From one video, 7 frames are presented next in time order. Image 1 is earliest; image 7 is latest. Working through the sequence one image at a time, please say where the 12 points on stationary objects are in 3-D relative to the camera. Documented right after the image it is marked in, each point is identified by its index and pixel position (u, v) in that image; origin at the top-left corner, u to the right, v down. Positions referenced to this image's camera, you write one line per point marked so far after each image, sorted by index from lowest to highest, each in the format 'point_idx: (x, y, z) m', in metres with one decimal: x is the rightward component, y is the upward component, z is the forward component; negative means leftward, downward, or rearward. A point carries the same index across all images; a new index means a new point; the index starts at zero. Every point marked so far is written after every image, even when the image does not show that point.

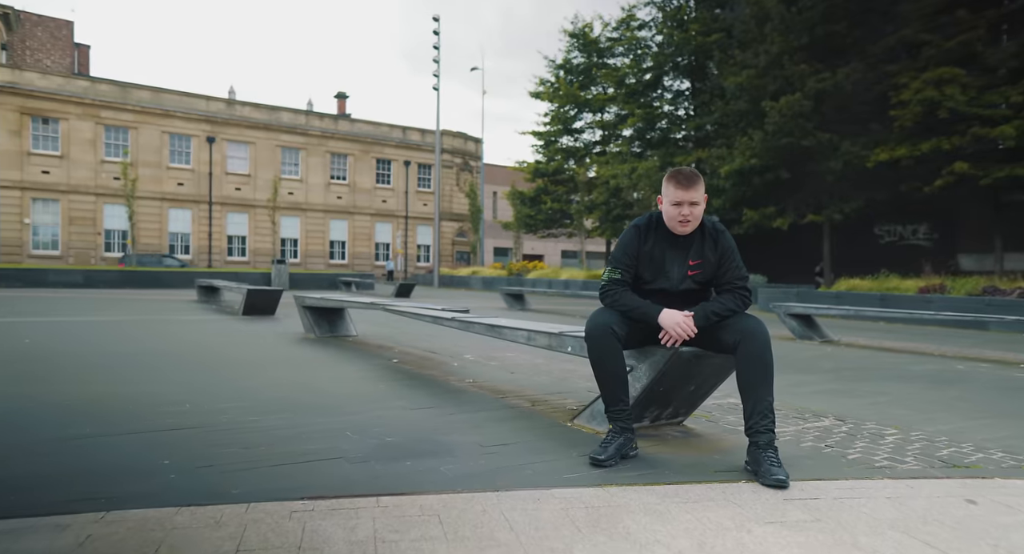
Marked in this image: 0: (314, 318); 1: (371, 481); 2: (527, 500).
0: (-3.2, -0.7, +9.2) m
1: (-0.7, -1.0, +2.8) m
2: (+0.1, -1.0, +2.5) m
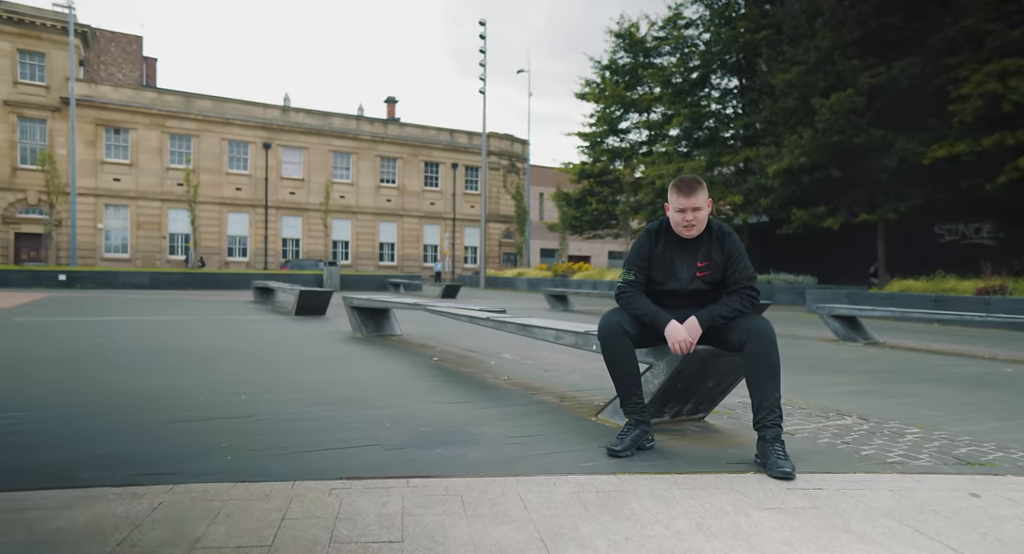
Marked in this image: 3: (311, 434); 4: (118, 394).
0: (-2.5, -0.7, +9.7) m
1: (-0.6, -1.0, +3.1) m
2: (+0.1, -1.0, +2.7) m
3: (-1.3, -1.0, +3.7) m
4: (-3.4, -1.0, +4.9) m
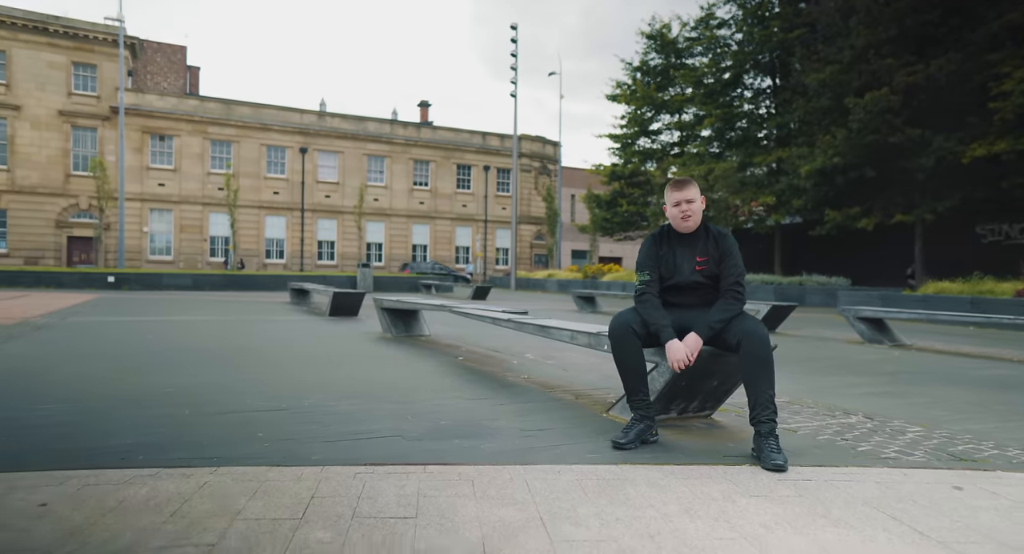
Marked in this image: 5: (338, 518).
0: (-2.1, -0.7, +10.0) m
1: (-0.5, -1.0, +3.3) m
2: (+0.2, -1.0, +2.9) m
3: (-1.2, -1.0, +4.0) m
4: (-3.2, -1.0, +5.3) m
5: (-0.7, -1.0, +2.3) m
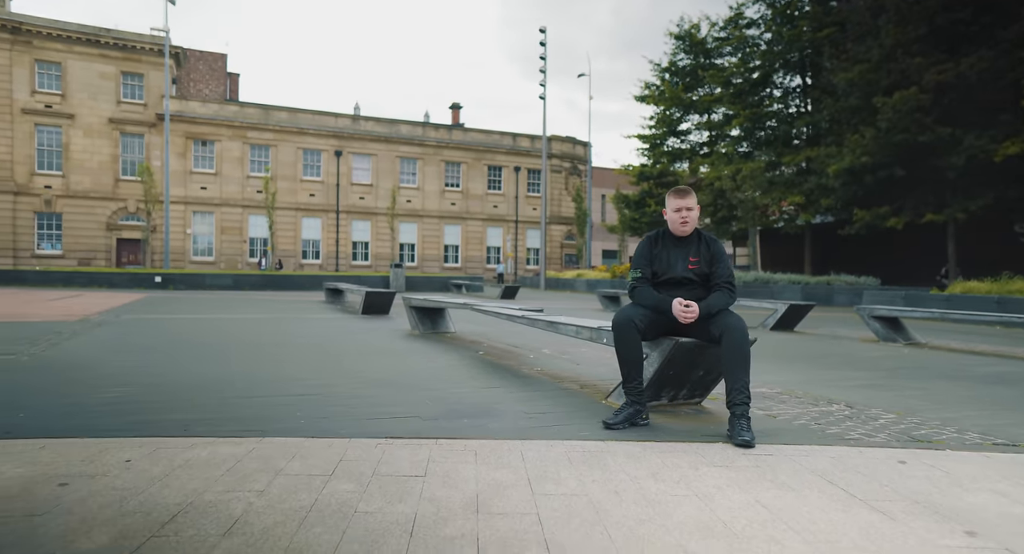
0: (-1.7, -0.7, +10.6) m
1: (-0.5, -1.0, +3.8) m
2: (+0.2, -1.0, +3.3) m
3: (-1.1, -1.0, +4.5) m
4: (-3.1, -1.0, +5.9) m
5: (-0.7, -1.0, +2.8) m
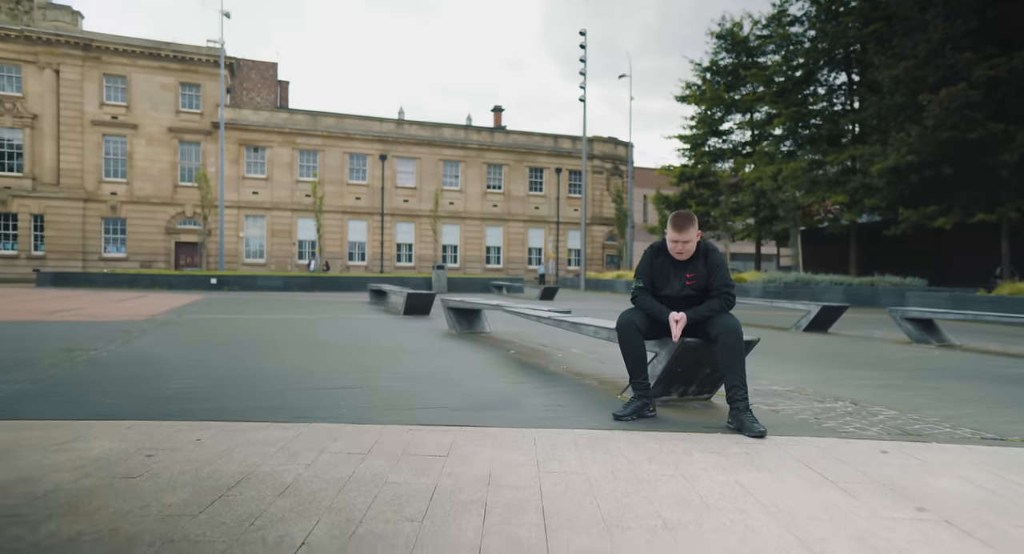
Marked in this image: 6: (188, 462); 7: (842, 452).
0: (-1.1, -0.7, +11.1) m
1: (-0.4, -1.0, +4.2) m
2: (+0.3, -1.0, +3.7) m
3: (-1.0, -1.0, +4.9) m
4: (-2.8, -1.1, +6.5) m
5: (-0.7, -1.0, +3.3) m
6: (-1.7, -1.0, +3.1) m
7: (+1.8, -1.0, +3.1) m
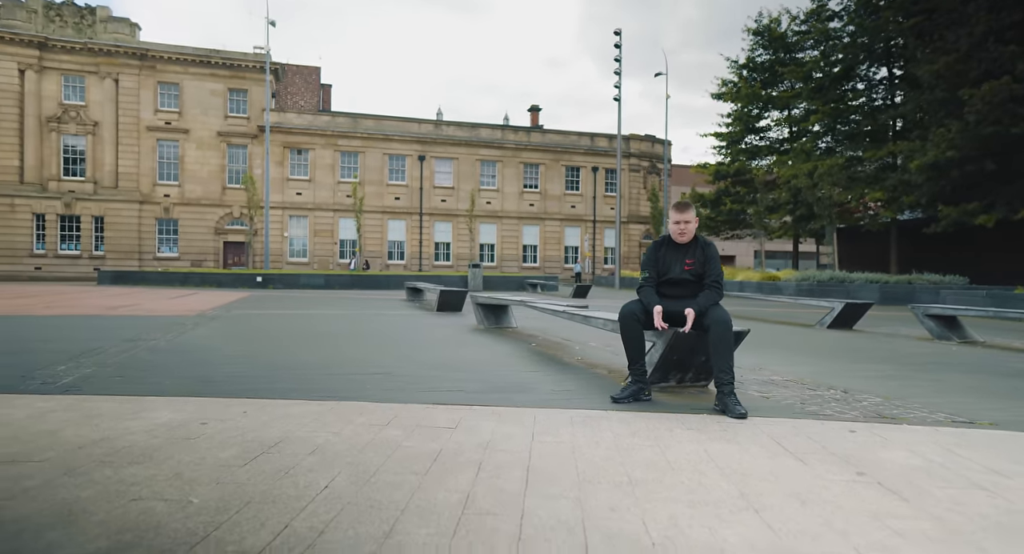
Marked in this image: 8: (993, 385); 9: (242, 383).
0: (-0.6, -0.7, +11.5) m
1: (-0.3, -1.0, +4.6) m
2: (+0.3, -1.0, +4.1) m
3: (-0.8, -1.0, +5.4) m
4: (-2.6, -1.0, +7.1) m
5: (-0.7, -1.0, +3.7) m
6: (-1.7, -0.9, +3.6) m
7: (+1.8, -0.9, +3.4) m
8: (+4.2, -0.9, +5.0) m
9: (-2.5, -1.0, +5.3) m
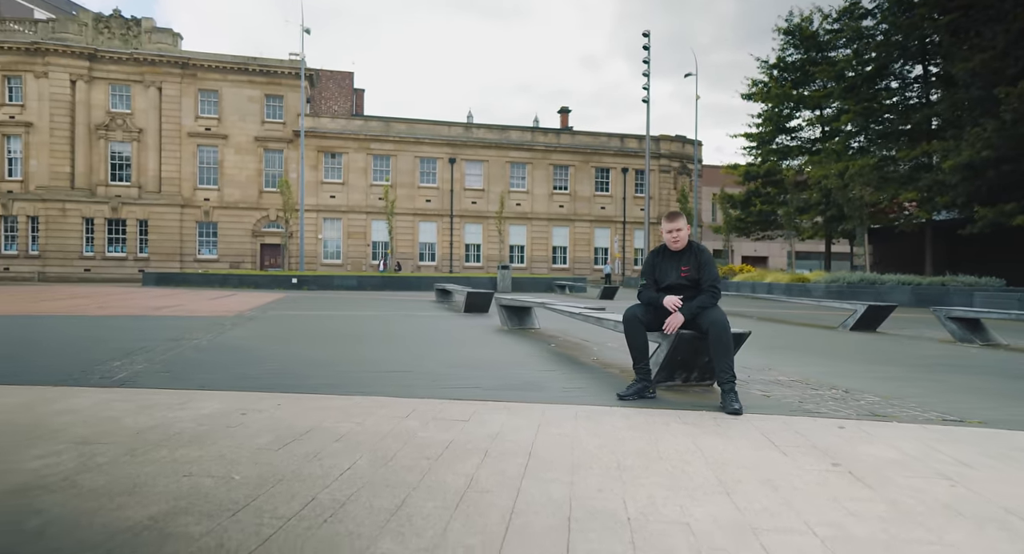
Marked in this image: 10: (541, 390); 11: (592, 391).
0: (-0.1, -0.7, +11.8) m
1: (-0.2, -1.0, +4.9) m
2: (+0.4, -1.0, +4.4) m
3: (-0.7, -1.0, +5.7) m
4: (-2.3, -1.0, +7.5) m
5: (-0.6, -1.0, +4.0) m
6: (-1.7, -1.0, +4.0) m
7: (+1.8, -0.9, +3.6) m
8: (+4.3, -1.0, +5.0) m
9: (-2.3, -1.0, +5.8) m
10: (+0.3, -1.0, +5.1) m
11: (+0.7, -1.0, +5.0) m
